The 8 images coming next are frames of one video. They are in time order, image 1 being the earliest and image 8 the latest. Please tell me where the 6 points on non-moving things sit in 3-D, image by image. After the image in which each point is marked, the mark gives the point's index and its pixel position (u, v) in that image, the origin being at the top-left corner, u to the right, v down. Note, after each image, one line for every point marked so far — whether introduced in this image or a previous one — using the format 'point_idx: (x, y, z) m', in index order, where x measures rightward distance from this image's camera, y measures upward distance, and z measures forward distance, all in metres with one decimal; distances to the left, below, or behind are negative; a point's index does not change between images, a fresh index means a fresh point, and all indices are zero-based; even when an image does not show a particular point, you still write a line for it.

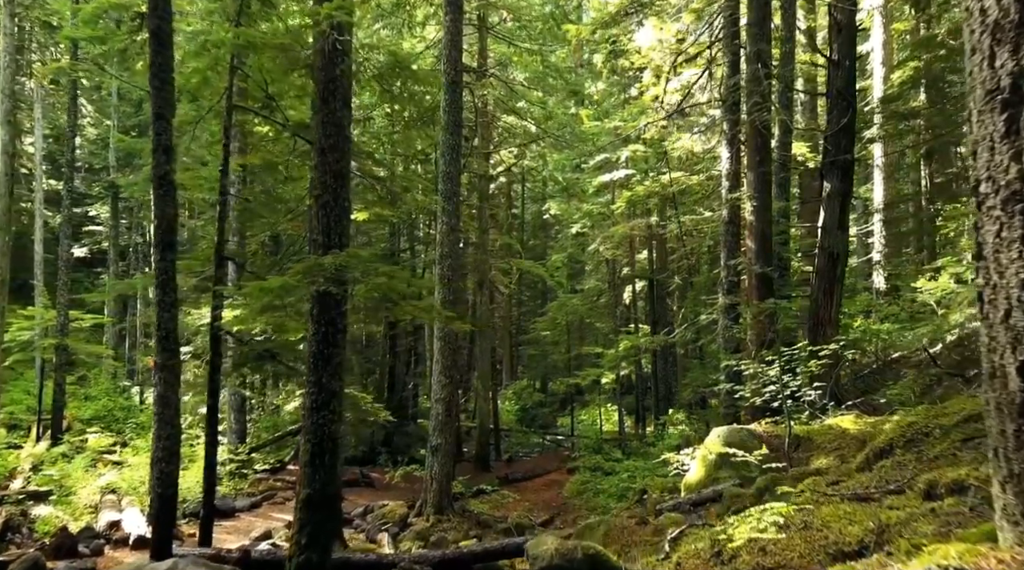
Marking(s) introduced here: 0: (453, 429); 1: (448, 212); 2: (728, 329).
0: (-1.2, -2.9, +18.5) m
1: (-1.2, +1.4, +18.0) m
2: (+3.6, -0.7, +15.4) m
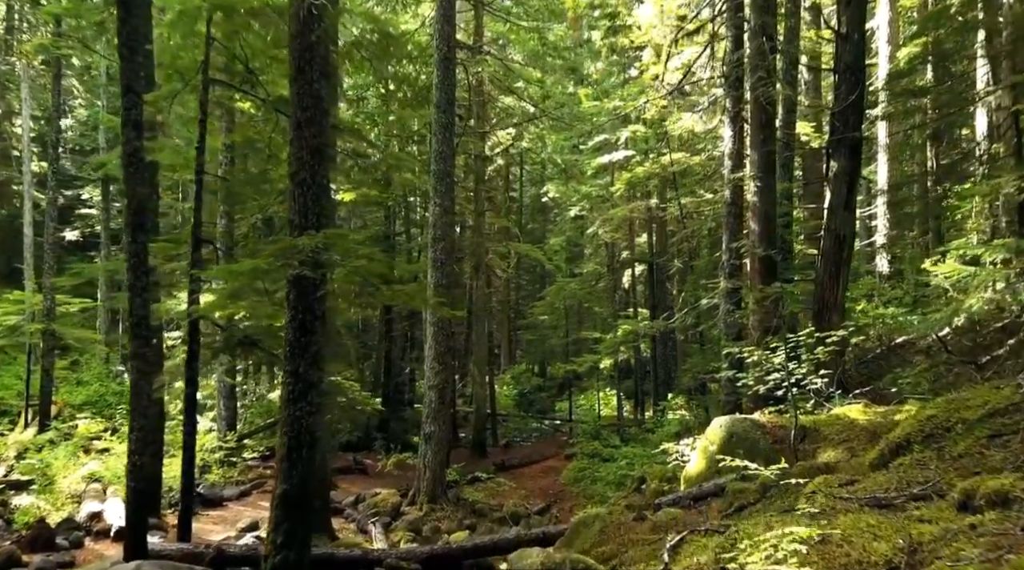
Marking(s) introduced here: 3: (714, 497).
0: (-1.3, -2.5, +18.0) m
1: (-1.3, +1.7, +17.5) m
2: (+3.5, -0.5, +14.9) m
3: (+2.0, -2.2, +9.4) m
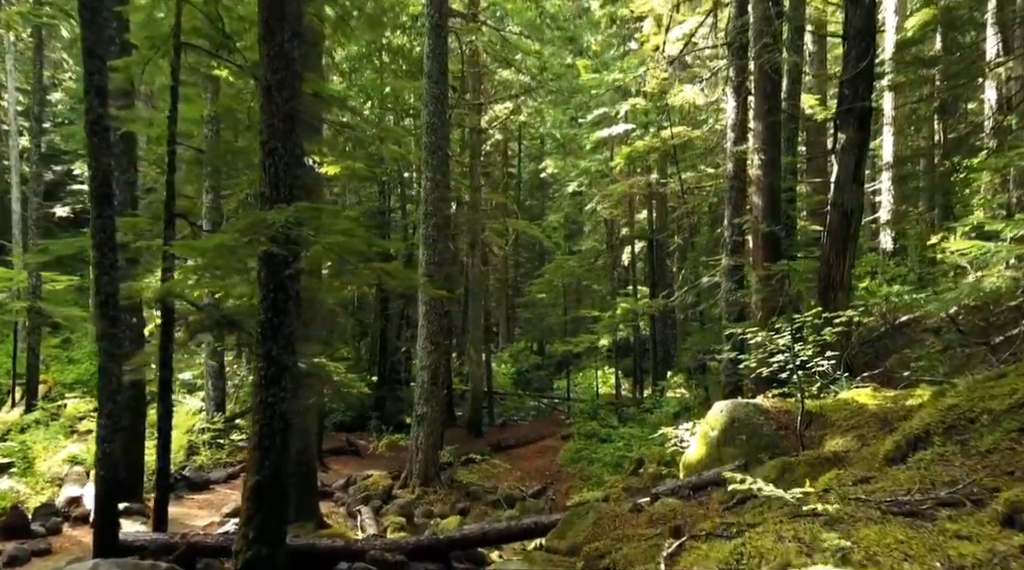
0: (-1.4, -2.1, +17.5) m
1: (-1.4, +2.1, +16.9) m
2: (+3.4, -0.1, +14.3) m
3: (+1.9, -1.9, +8.9) m
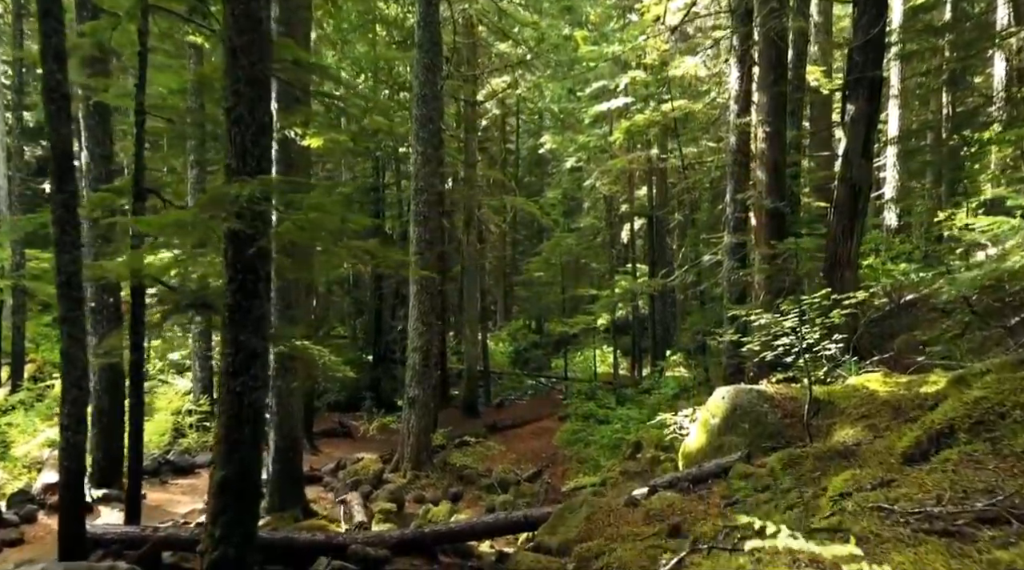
0: (-1.5, -1.7, +17.0) m
1: (-1.5, +2.5, +16.3) m
2: (+3.3, +0.2, +13.8) m
3: (+1.8, -1.8, +8.4) m
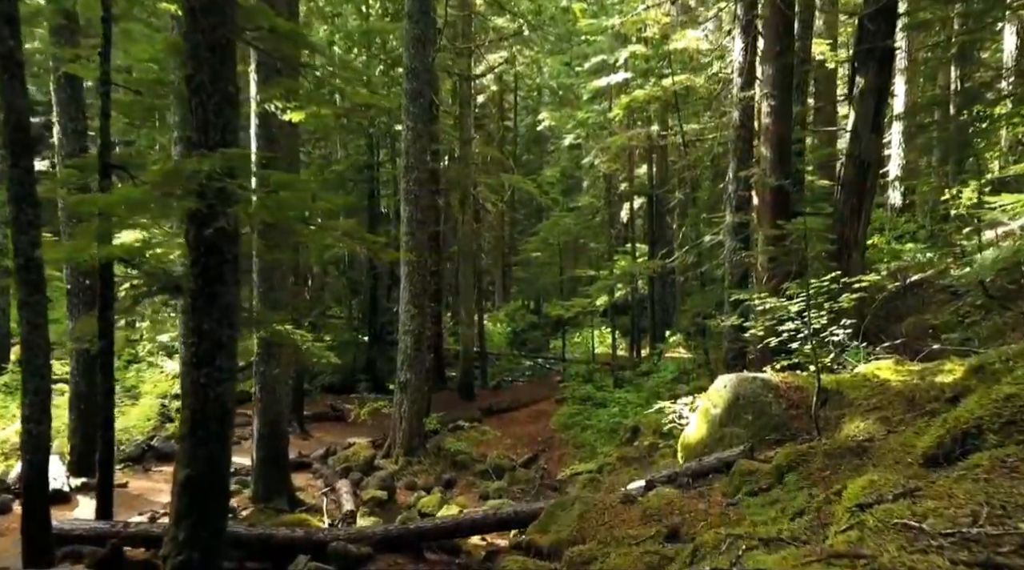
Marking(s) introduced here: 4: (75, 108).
0: (-1.6, -1.4, +16.5) m
1: (-1.6, +2.8, +15.7) m
2: (+3.2, +0.5, +13.2) m
3: (+1.7, -1.6, +7.9) m
4: (-5.6, +2.3, +12.0) m
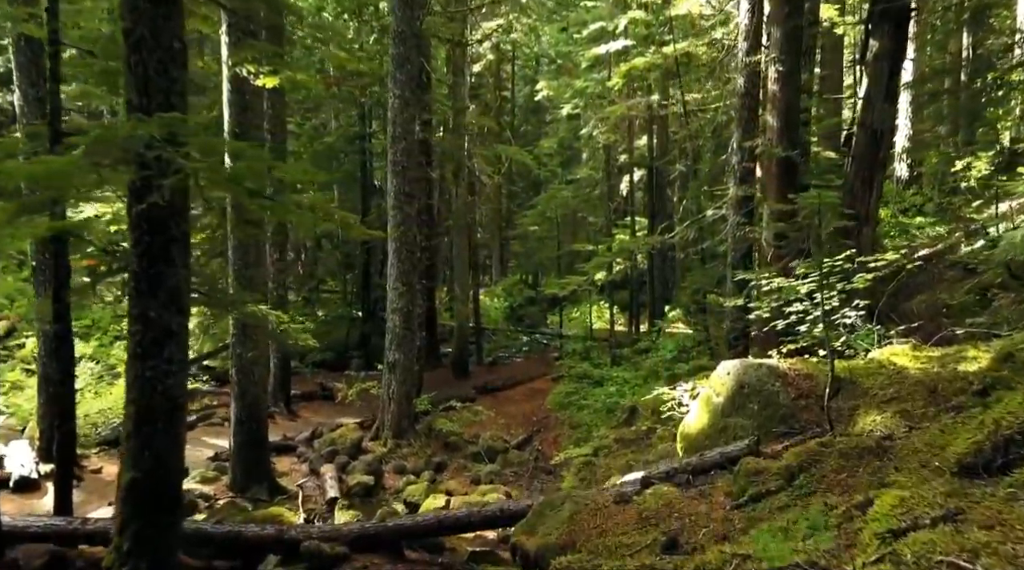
0: (-1.7, -1.0, +15.9) m
1: (-1.7, +3.2, +14.9) m
2: (+3.1, +0.8, +12.5) m
3: (+1.6, -1.5, +7.3) m
4: (-5.8, +2.6, +11.3) m
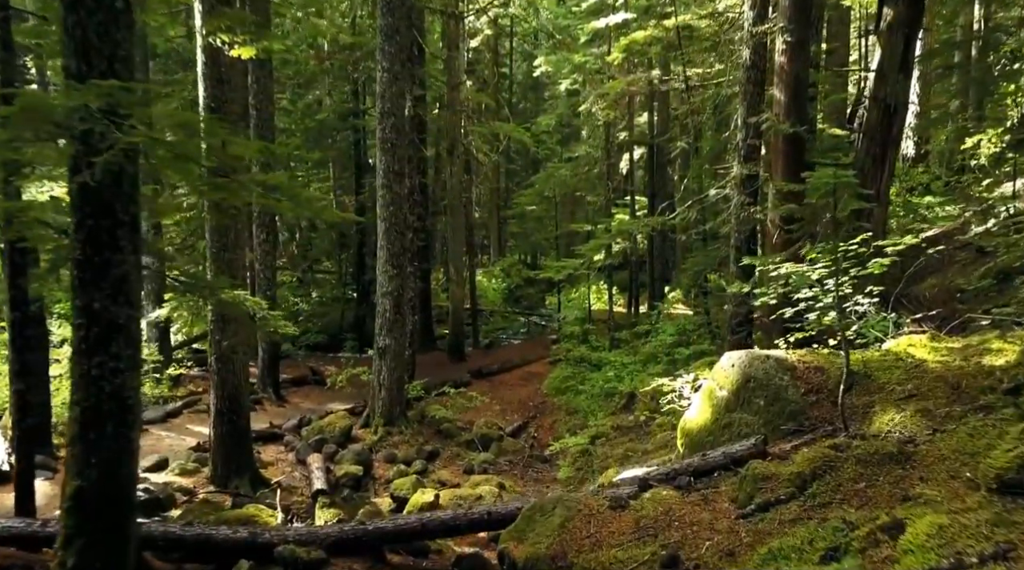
0: (-1.8, -0.7, +15.3) m
1: (-1.8, +3.5, +14.2) m
2: (+3.0, +1.0, +11.9) m
3: (+1.5, -1.4, +6.7) m
4: (-5.9, +2.7, +10.7) m
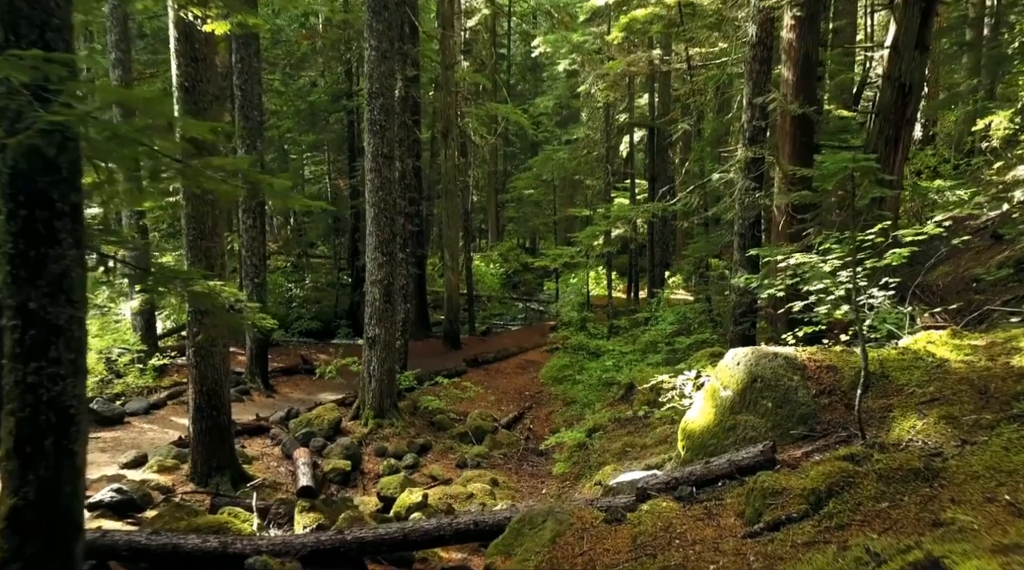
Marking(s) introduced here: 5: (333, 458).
0: (-1.8, -0.5, +14.8) m
1: (-1.9, +3.6, +13.6) m
2: (+2.9, +1.1, +11.4) m
3: (+1.4, -1.3, +6.2) m
4: (-5.9, +2.9, +10.1) m
5: (-2.5, -2.4, +12.8) m
